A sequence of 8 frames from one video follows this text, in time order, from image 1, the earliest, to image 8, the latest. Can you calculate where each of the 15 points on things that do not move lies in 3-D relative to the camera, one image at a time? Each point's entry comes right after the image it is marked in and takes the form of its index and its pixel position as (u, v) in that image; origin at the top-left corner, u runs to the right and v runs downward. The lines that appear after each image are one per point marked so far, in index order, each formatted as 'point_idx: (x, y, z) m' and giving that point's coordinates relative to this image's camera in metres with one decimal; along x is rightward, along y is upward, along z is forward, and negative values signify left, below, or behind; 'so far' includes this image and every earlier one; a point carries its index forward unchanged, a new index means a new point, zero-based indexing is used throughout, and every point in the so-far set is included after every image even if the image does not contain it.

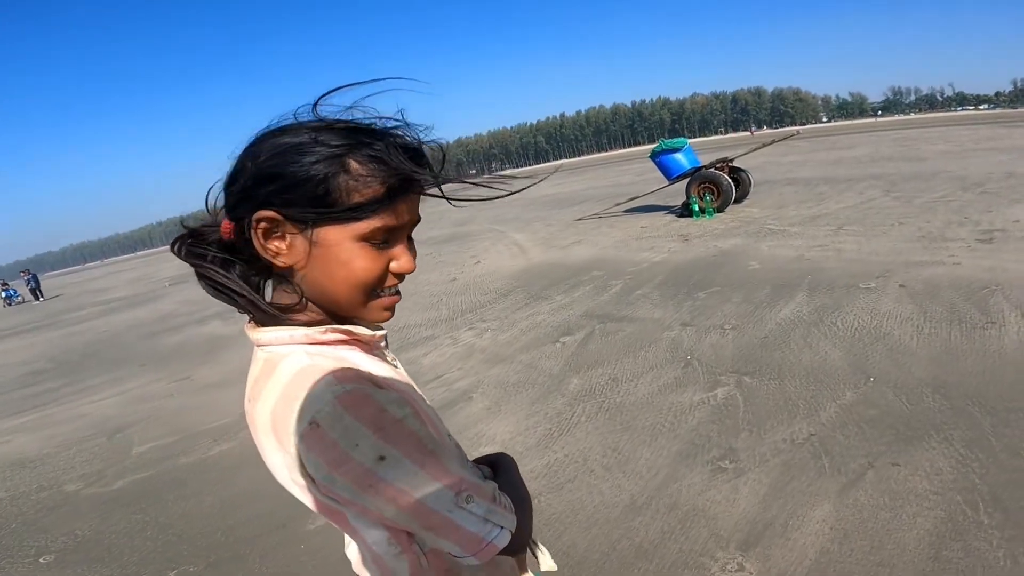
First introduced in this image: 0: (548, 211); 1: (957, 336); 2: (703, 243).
0: (+0.8, +1.9, +14.6) m
1: (+3.2, -0.4, +4.3) m
2: (+2.7, +0.7, +8.4) m
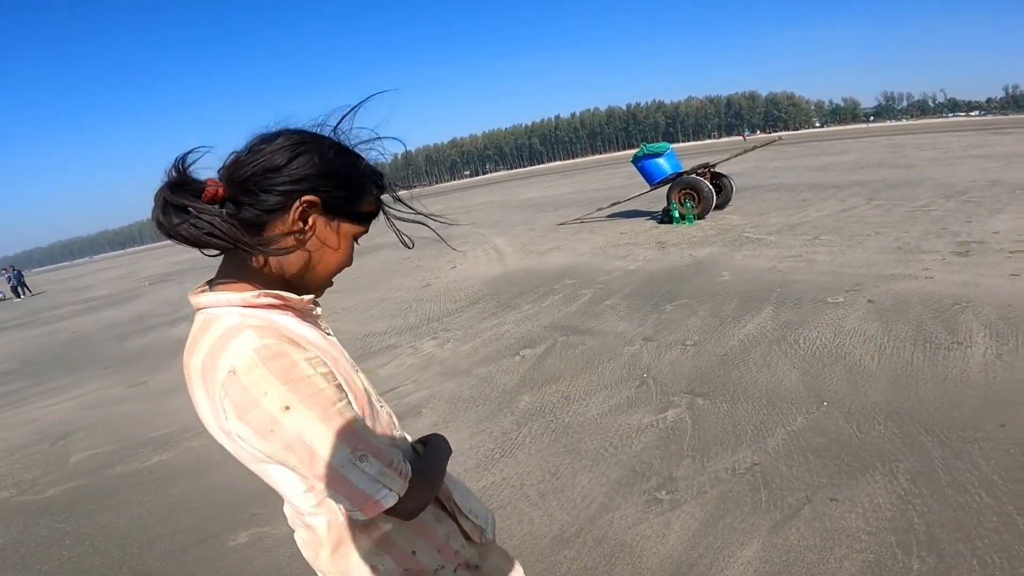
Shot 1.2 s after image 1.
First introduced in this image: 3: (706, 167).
0: (+0.5, +1.8, +14.5) m
1: (+2.9, -0.5, +4.2) m
2: (+2.3, +0.5, +8.3) m
3: (+3.5, +2.2, +10.7) m
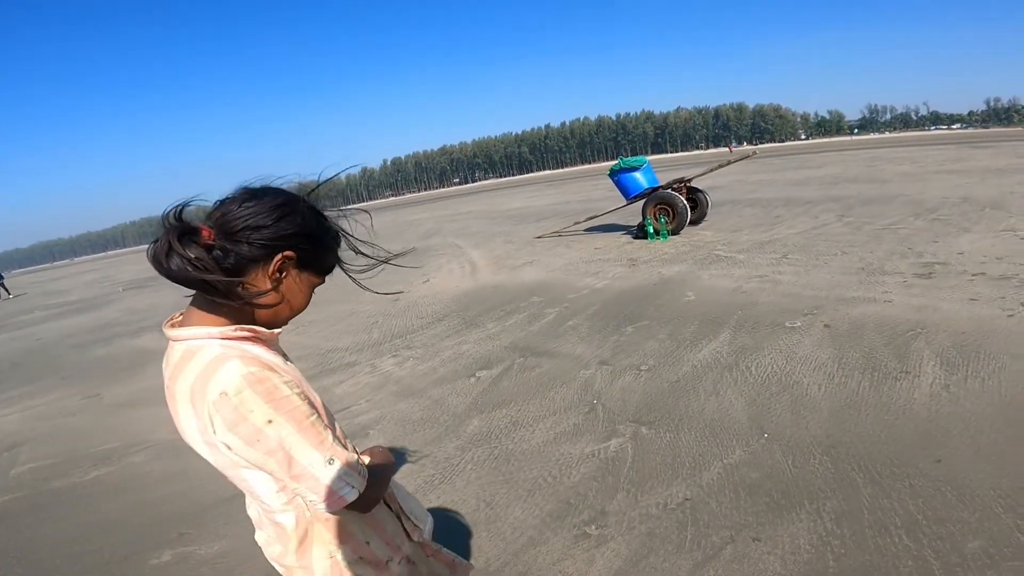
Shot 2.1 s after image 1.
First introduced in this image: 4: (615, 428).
0: (0.0, +1.5, +14.5) m
1: (+2.5, -0.7, +4.2) m
2: (+1.9, +0.3, +8.3) m
3: (+3.0, +1.9, +10.8) m
4: (+0.7, -0.9, +4.1) m
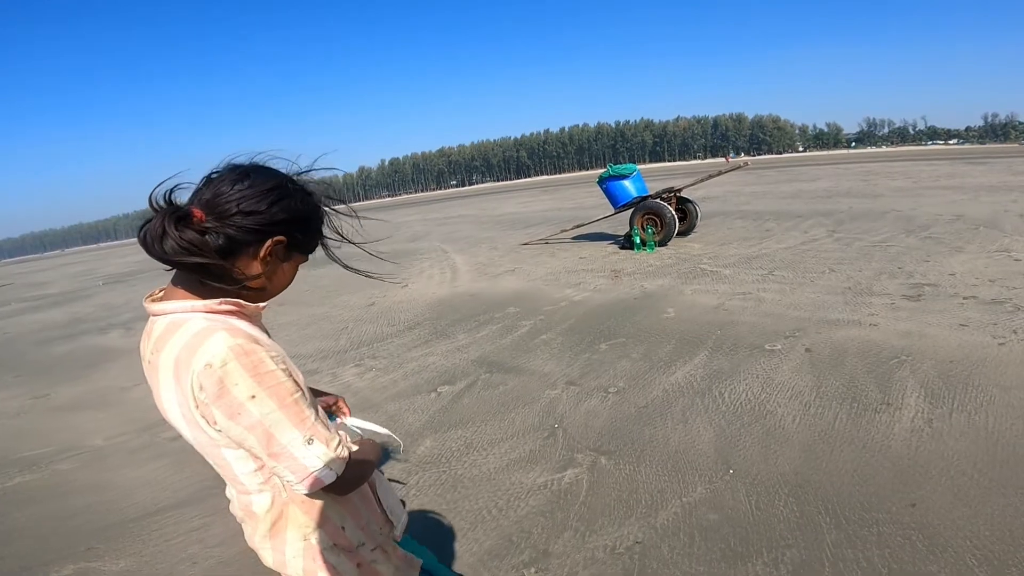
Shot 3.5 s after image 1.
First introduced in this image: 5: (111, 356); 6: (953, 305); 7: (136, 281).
0: (-0.3, +1.4, +14.2) m
1: (+2.2, -0.9, +3.9) m
2: (+1.6, +0.1, +8.1) m
3: (+2.8, +1.7, +10.5) m
4: (+0.4, -1.1, +3.8) m
5: (-5.8, -1.0, +8.7) m
6: (+4.4, -0.2, +6.0) m
7: (-10.2, +0.1, +16.5) m
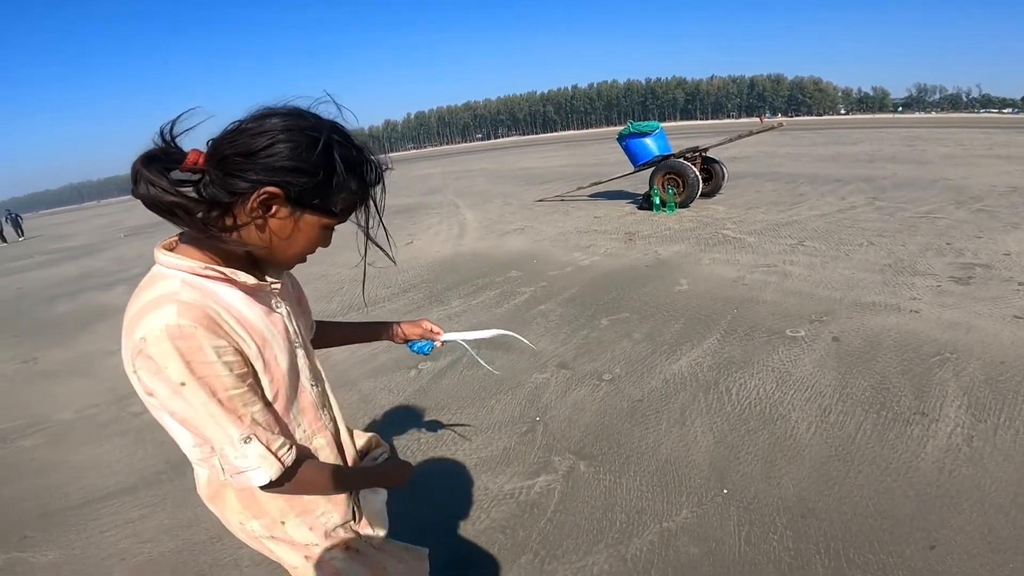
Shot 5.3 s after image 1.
0: (+0.1, +2.2, +13.6) m
1: (+2.0, -0.8, +3.3) m
2: (+1.7, +0.5, +7.4) m
3: (+3.0, +2.2, +9.7) m
4: (+0.2, -0.9, +3.4) m
5: (-5.8, -0.4, +8.5) m
6: (+4.4, 0.0, +5.2) m
7: (-9.8, +1.5, +16.4) m
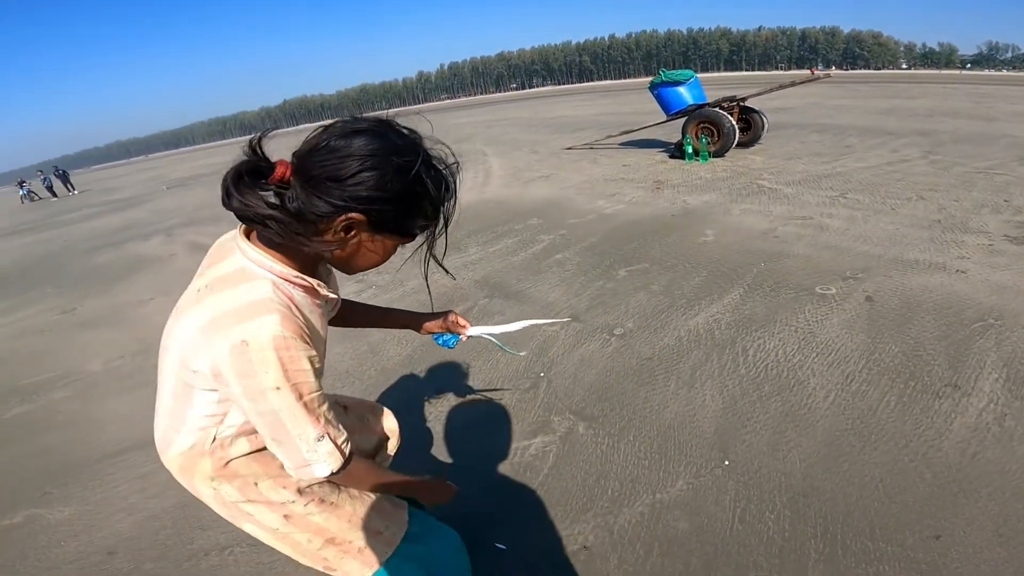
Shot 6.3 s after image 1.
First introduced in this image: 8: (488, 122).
0: (+0.8, +3.2, +13.2) m
1: (+2.0, -0.6, +3.2) m
2: (+1.9, +0.9, +7.2) m
3: (+3.4, +2.8, +9.3) m
4: (+0.2, -0.7, +3.3) m
5: (-5.5, +0.4, +8.7) m
6: (+4.5, +0.2, +4.9) m
7: (-9.0, +2.9, +16.6) m
8: (-0.8, +5.1, +18.8) m
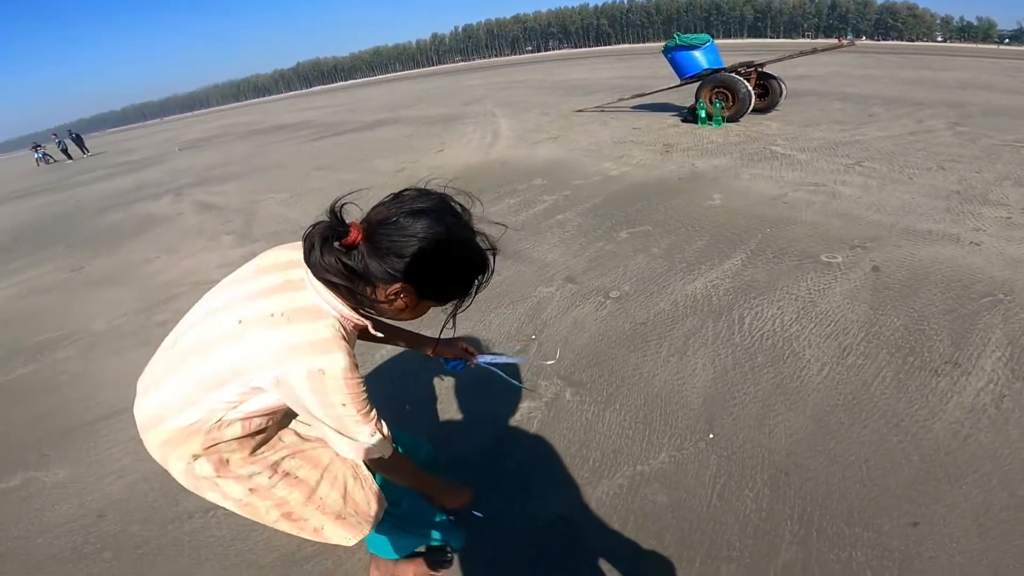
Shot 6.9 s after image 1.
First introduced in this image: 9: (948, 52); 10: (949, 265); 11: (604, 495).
0: (+1.0, +3.8, +13.0) m
1: (+1.9, -0.5, +3.1) m
2: (+2.0, +1.3, +7.0) m
3: (+3.6, +3.2, +9.0) m
4: (+0.1, -0.6, +3.3) m
5: (-5.4, +1.0, +8.7) m
6: (+4.4, +0.3, +4.7) m
7: (-8.7, +4.0, +16.6) m
8: (-0.4, +6.1, +18.5) m
9: (+13.8, +7.7, +19.6) m
10: (+3.0, 0.0, +4.1) m
11: (+0.4, -0.9, +2.5) m
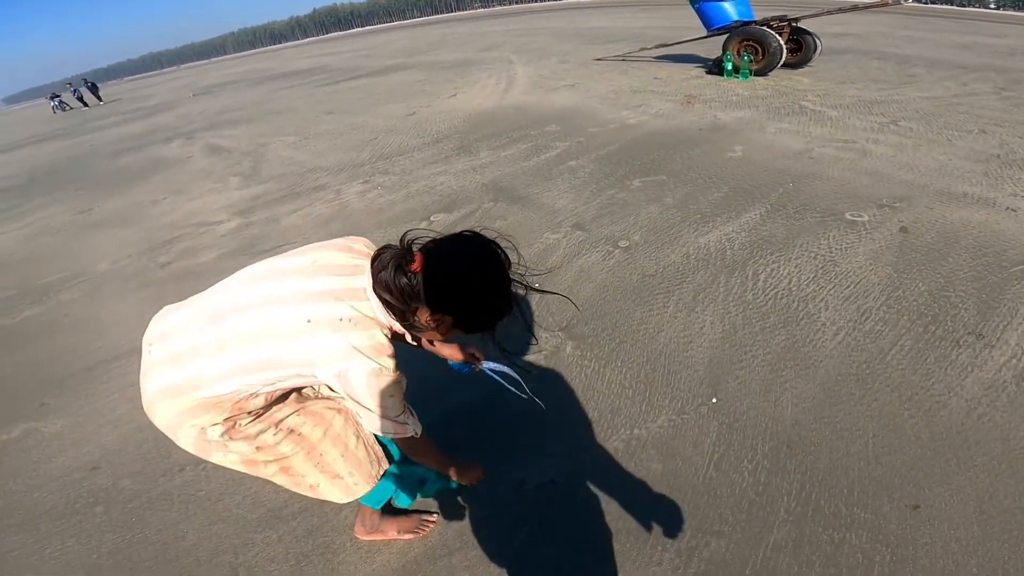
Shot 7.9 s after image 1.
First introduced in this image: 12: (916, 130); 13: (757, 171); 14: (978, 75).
0: (+1.4, +4.7, +12.5) m
1: (+1.9, -0.4, +2.9) m
2: (+2.1, +1.7, +6.7) m
3: (+3.8, +3.7, +8.5) m
4: (+0.1, -0.3, +3.2) m
5: (-5.2, +1.8, +8.6) m
6: (+4.5, +0.5, +4.4) m
7: (-8.1, +5.4, +16.4) m
8: (+0.3, +7.3, +17.9) m
9: (+14.5, +8.5, +18.6) m
10: (+3.0, +0.2, +3.9) m
11: (+0.4, -0.7, +2.4) m
12: (+3.8, +1.3, +5.9) m
13: (+2.0, +0.7, +4.9) m
14: (+6.4, +2.9, +8.5) m
